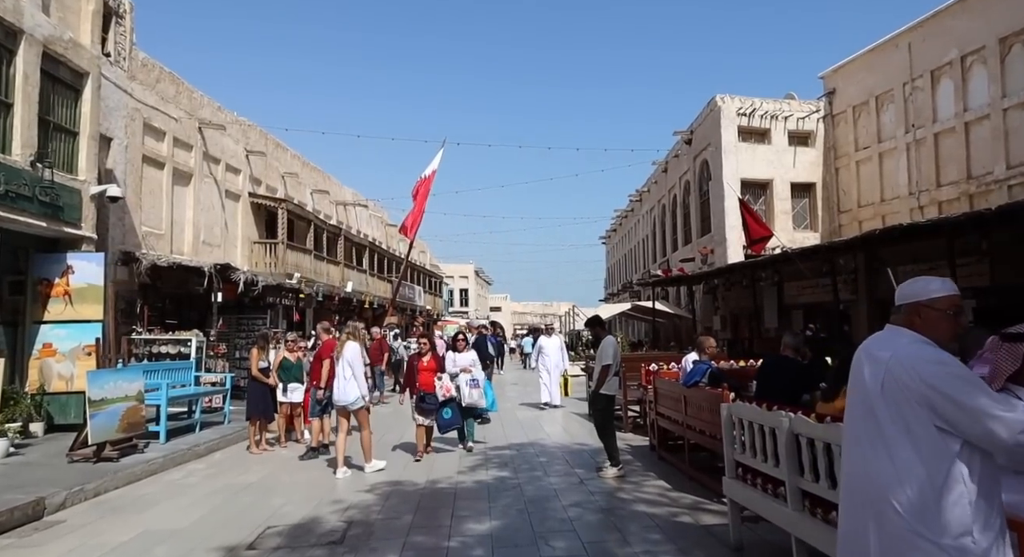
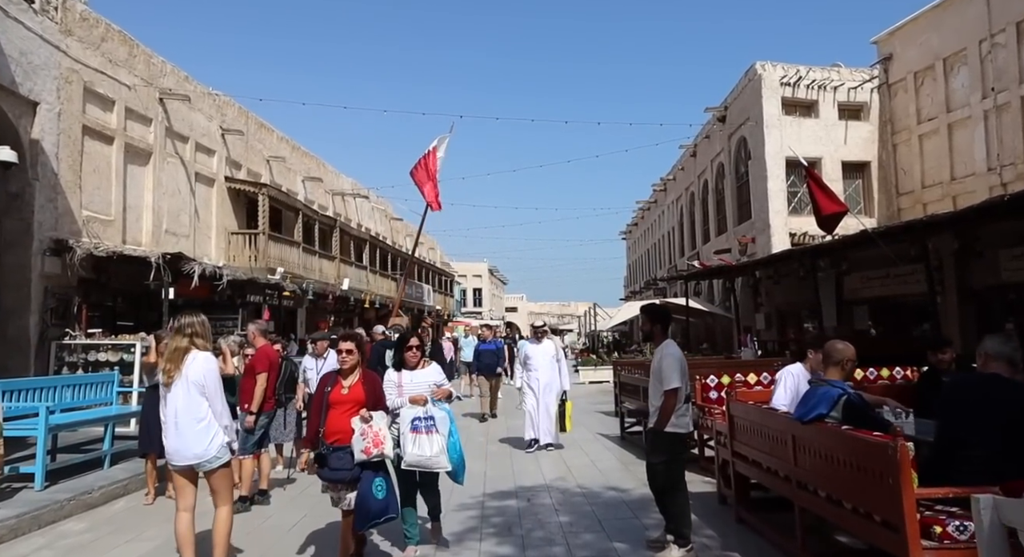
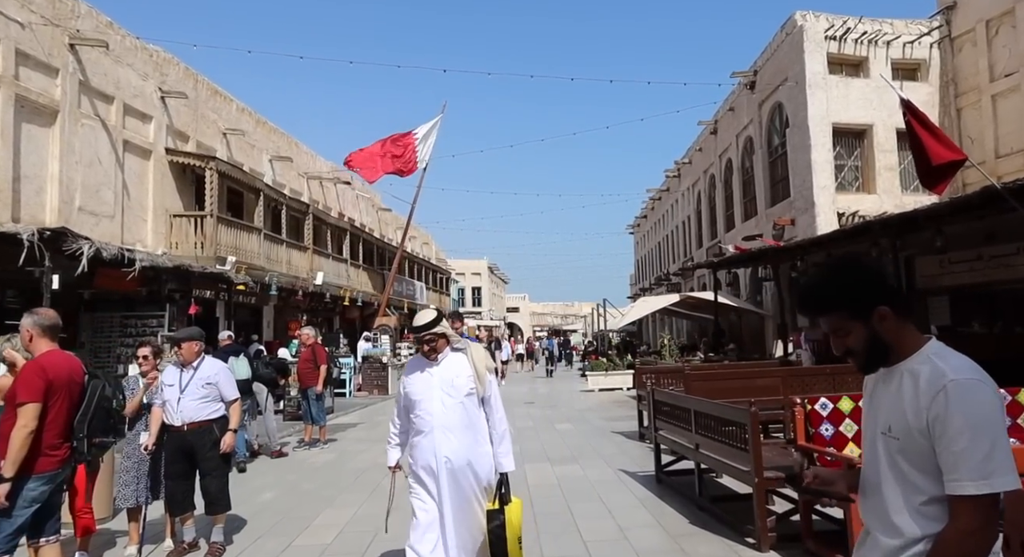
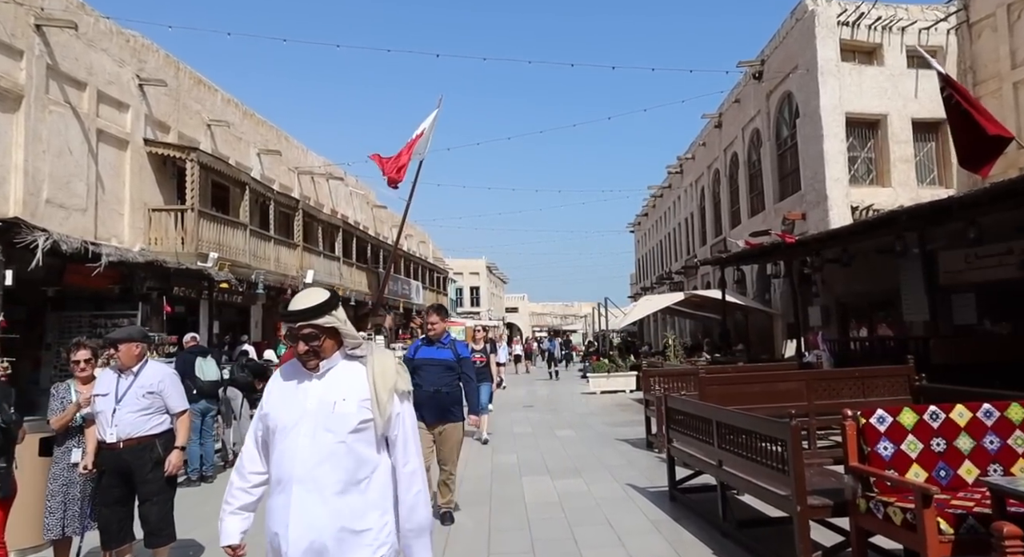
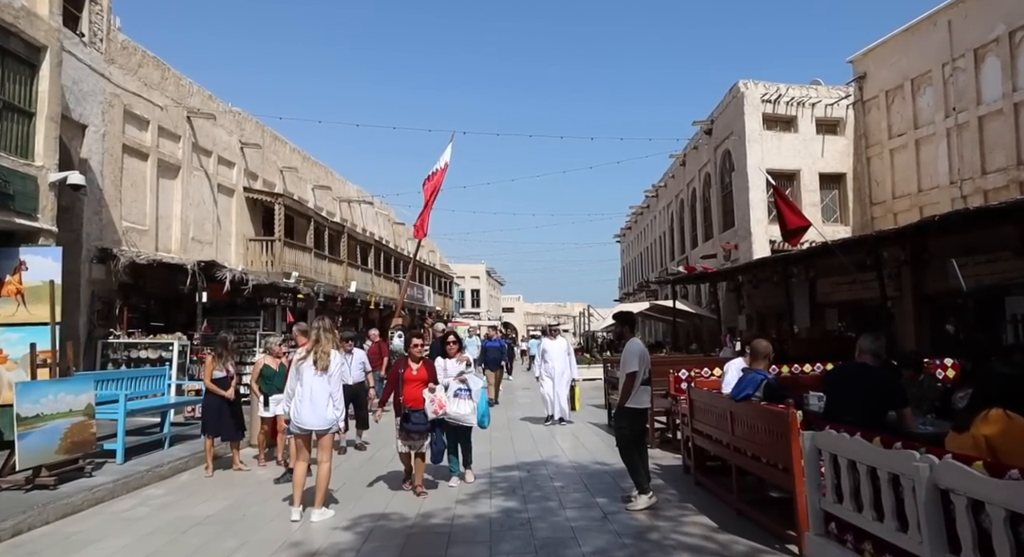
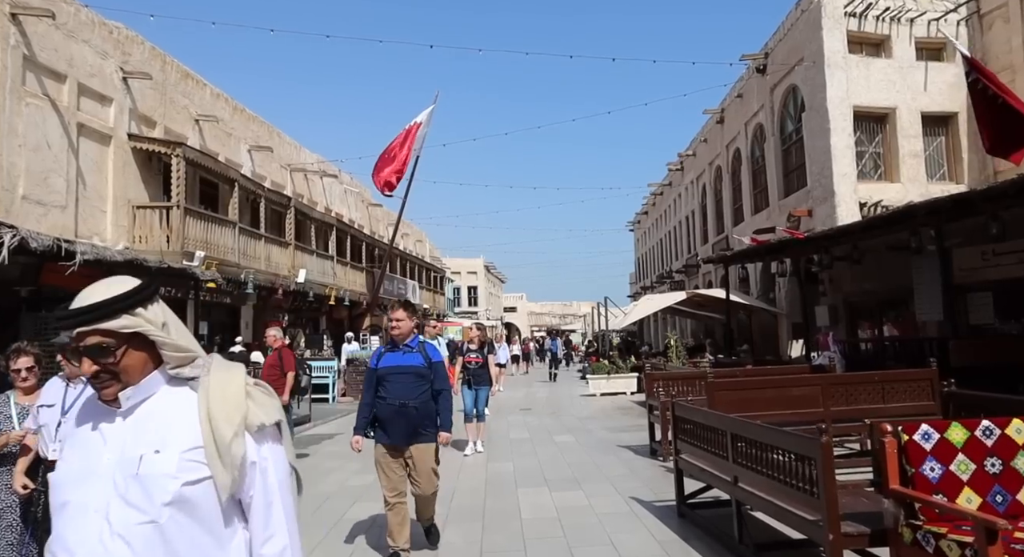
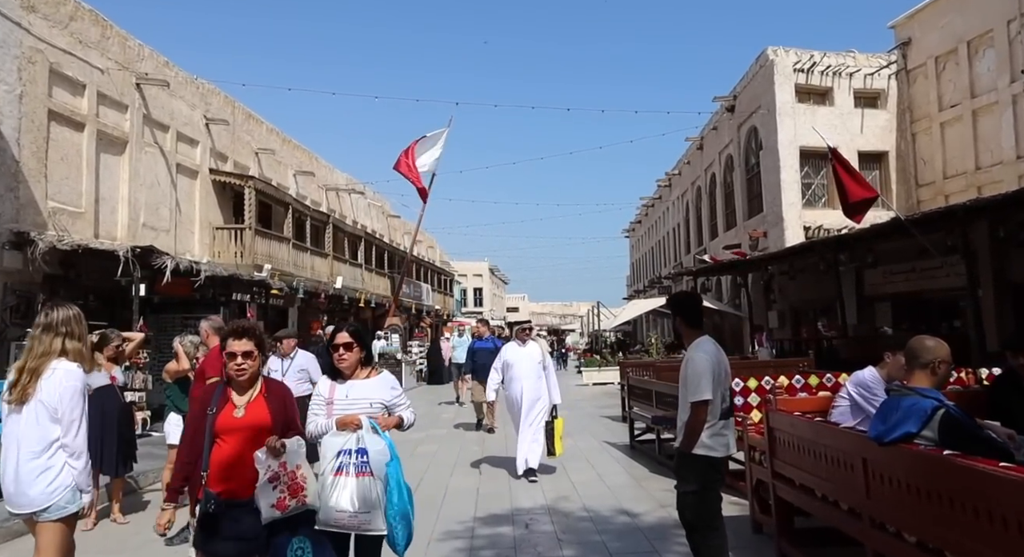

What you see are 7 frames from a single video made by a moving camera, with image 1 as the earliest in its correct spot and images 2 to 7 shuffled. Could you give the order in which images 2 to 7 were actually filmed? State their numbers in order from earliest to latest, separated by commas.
5, 2, 7, 3, 4, 6
